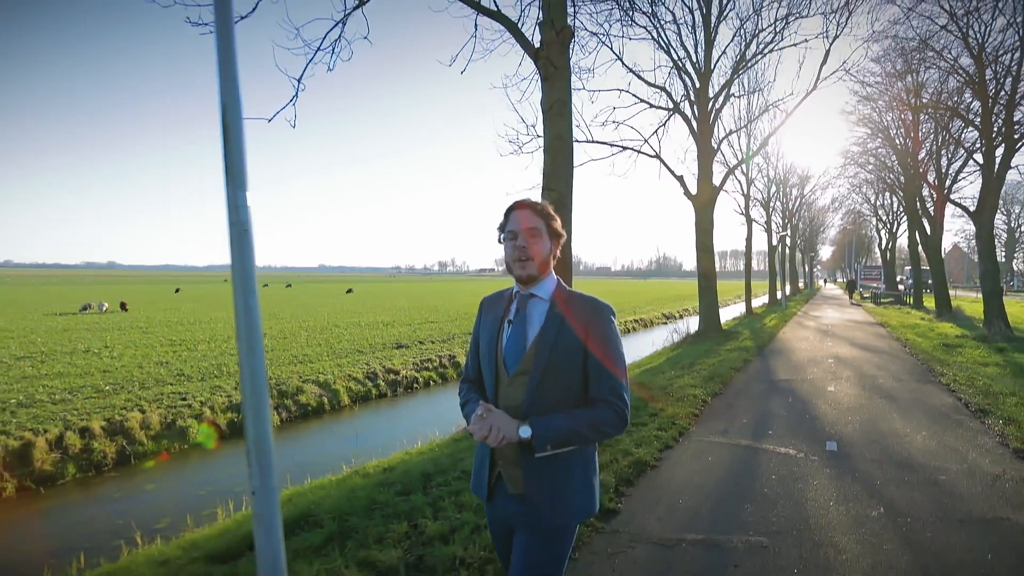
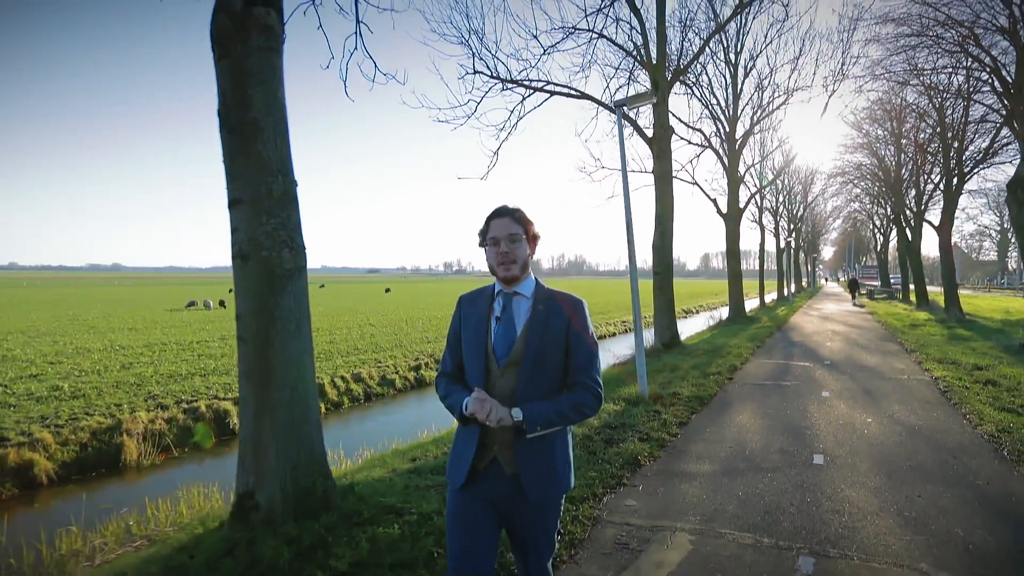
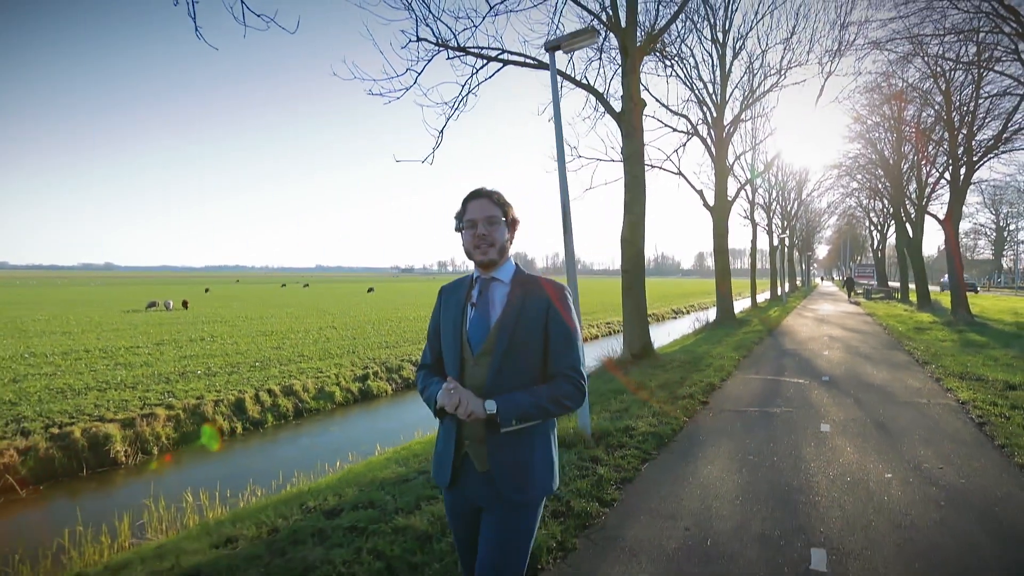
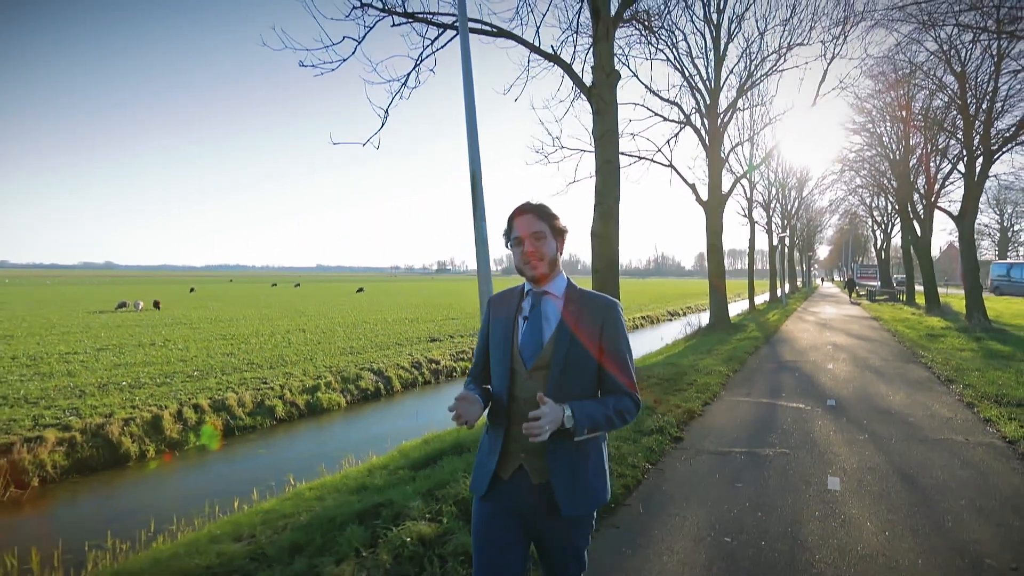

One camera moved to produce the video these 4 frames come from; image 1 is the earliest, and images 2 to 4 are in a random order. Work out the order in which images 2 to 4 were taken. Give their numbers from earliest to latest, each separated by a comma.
4, 3, 2
